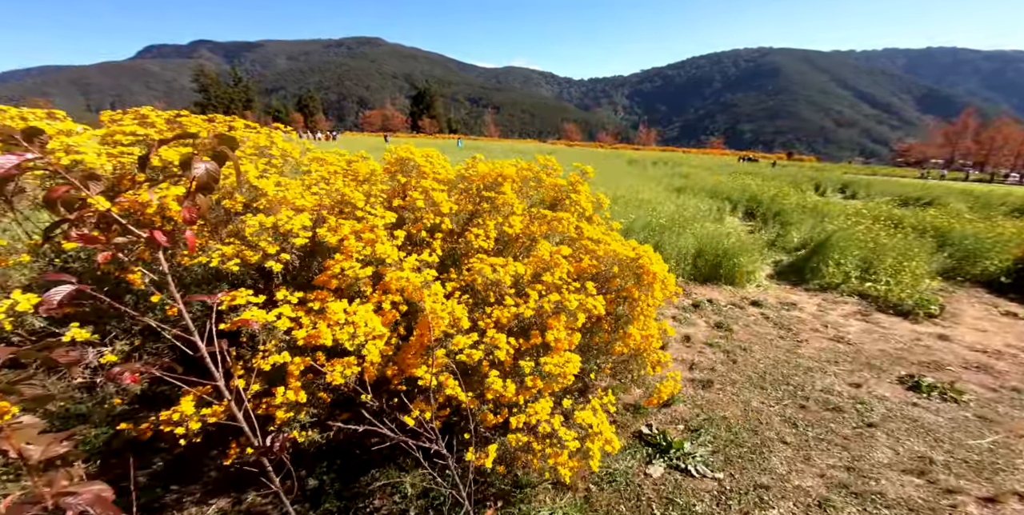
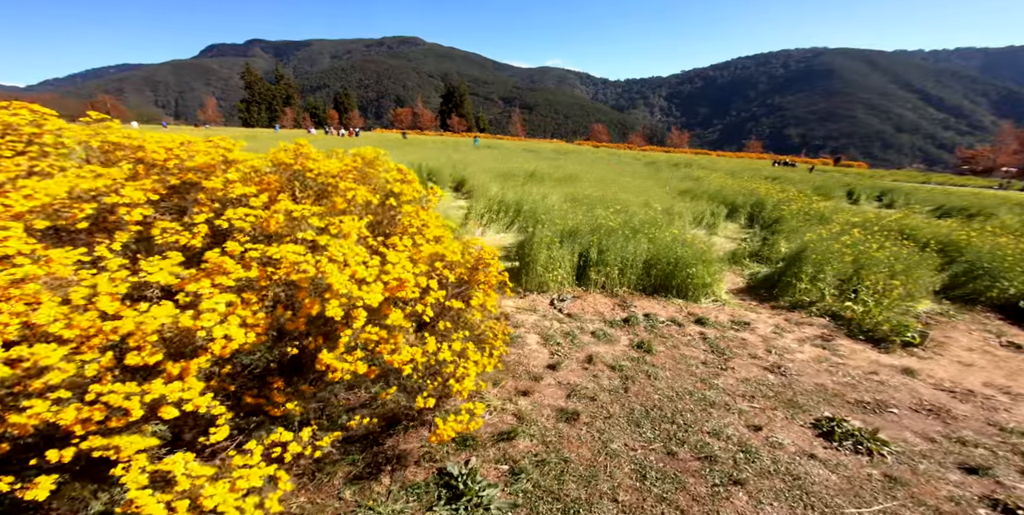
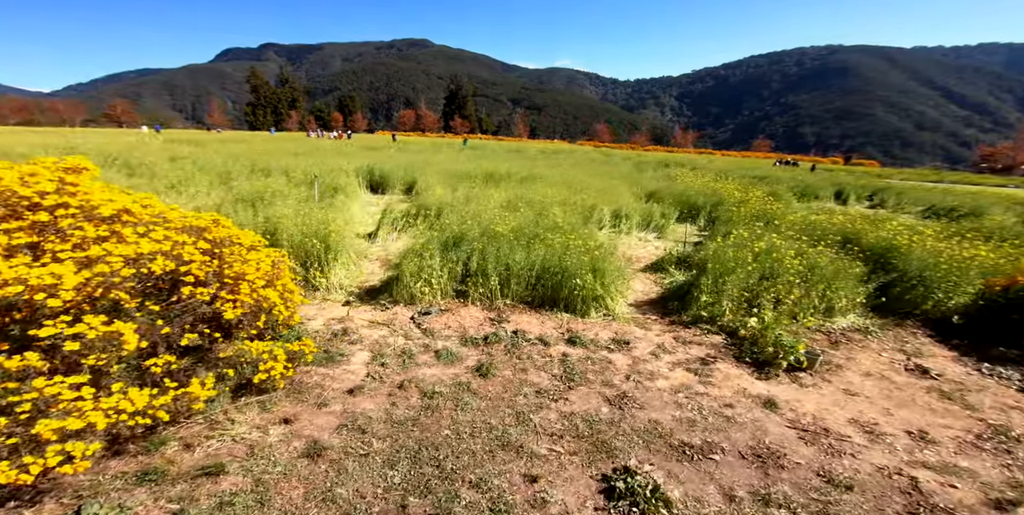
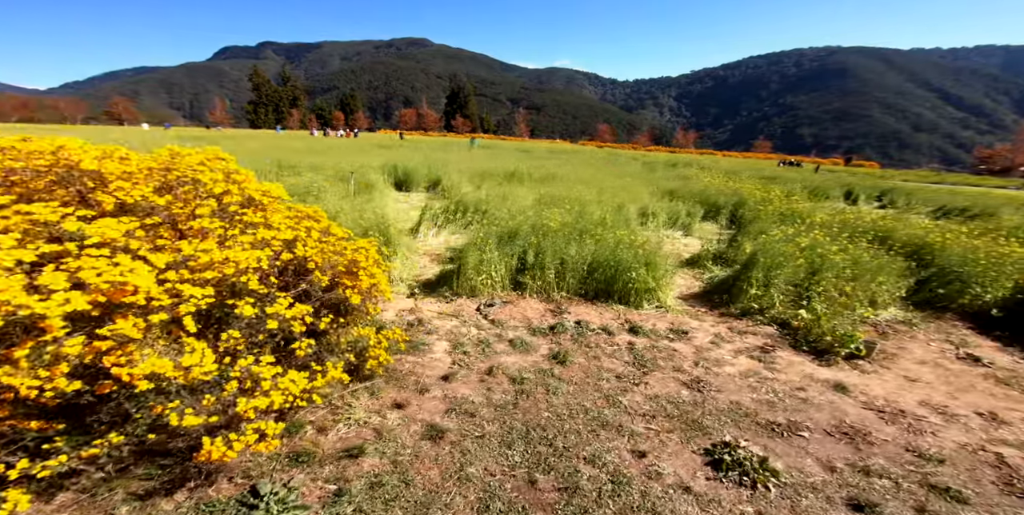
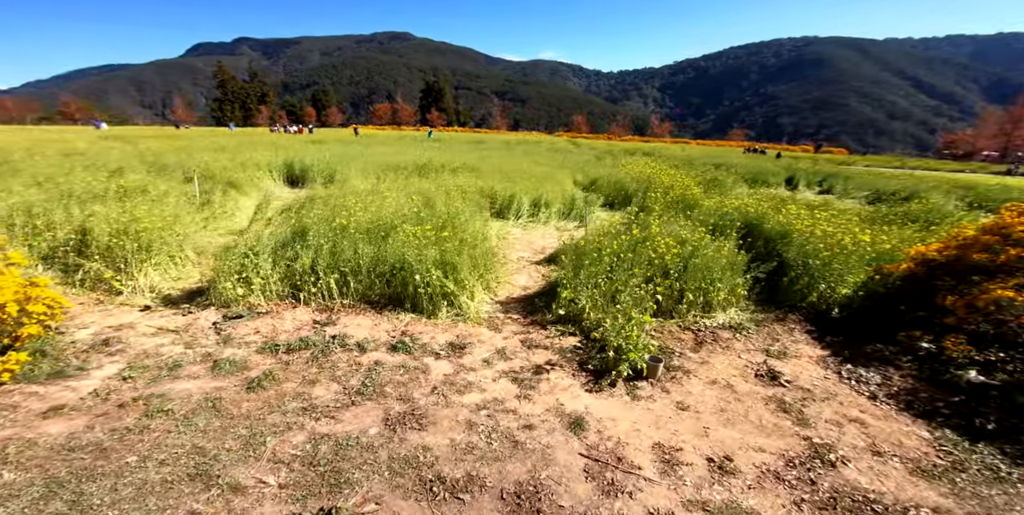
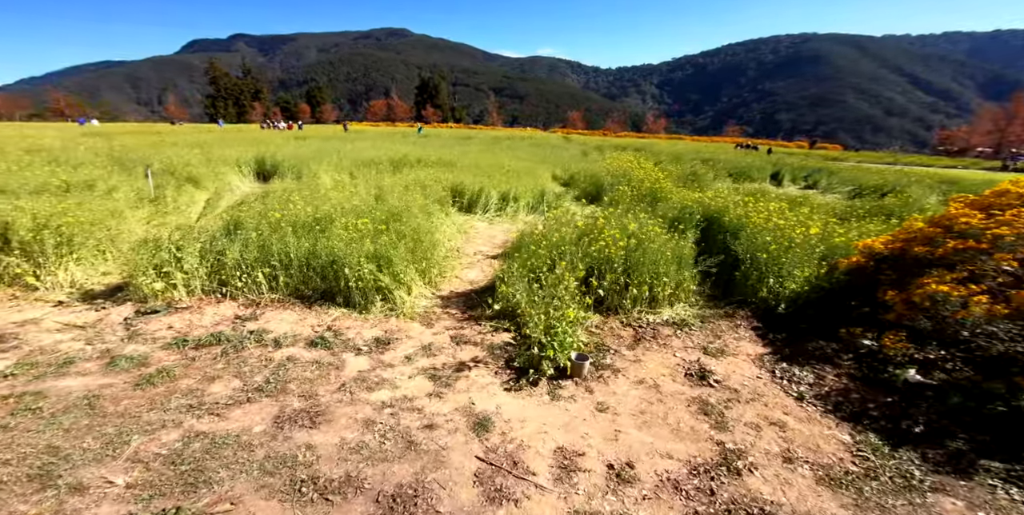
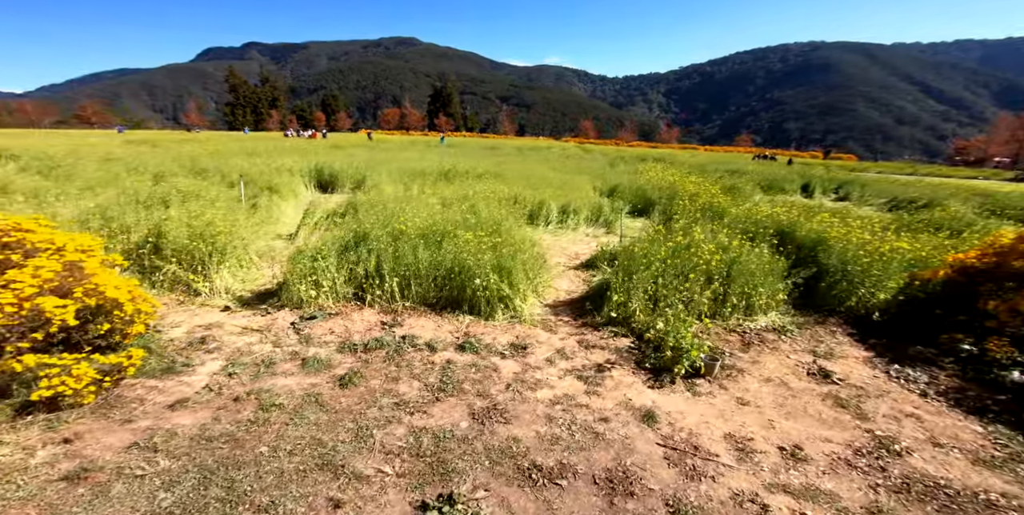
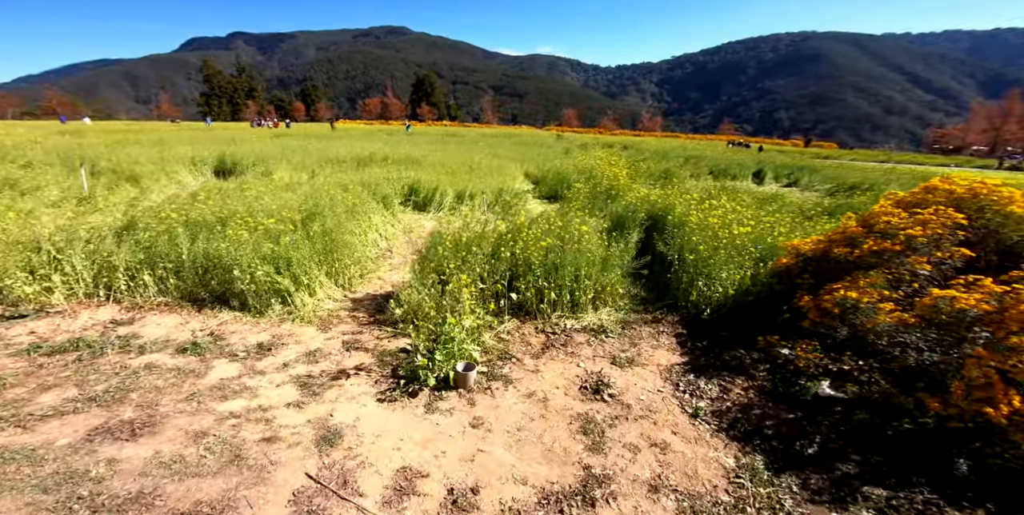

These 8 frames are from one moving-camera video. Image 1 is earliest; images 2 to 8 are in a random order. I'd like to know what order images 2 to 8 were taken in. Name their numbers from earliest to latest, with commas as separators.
2, 4, 3, 7, 5, 6, 8
